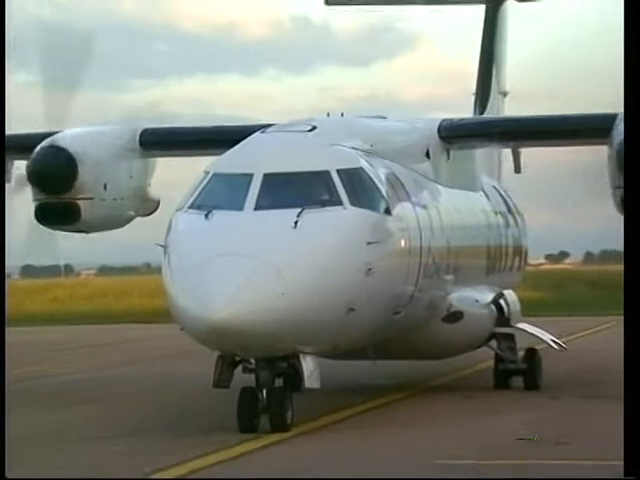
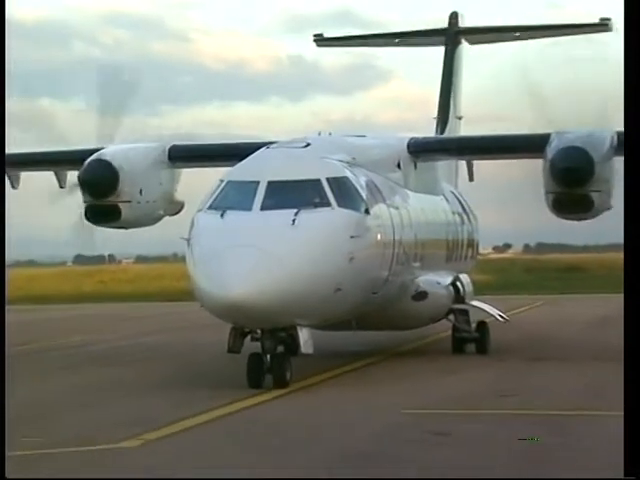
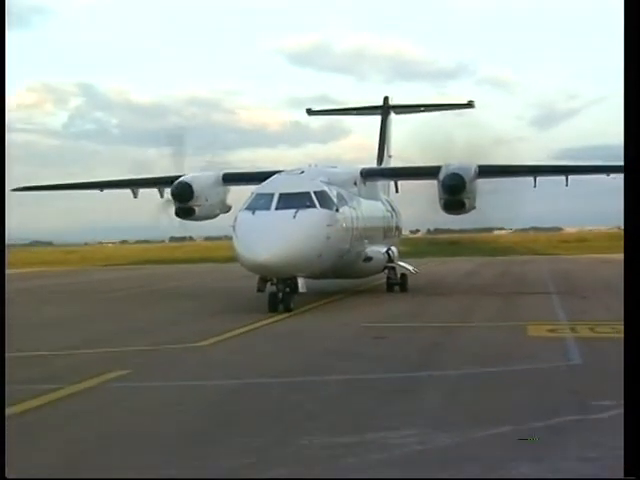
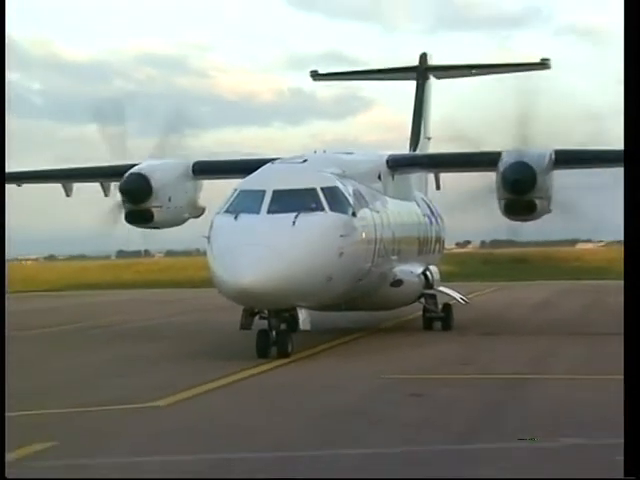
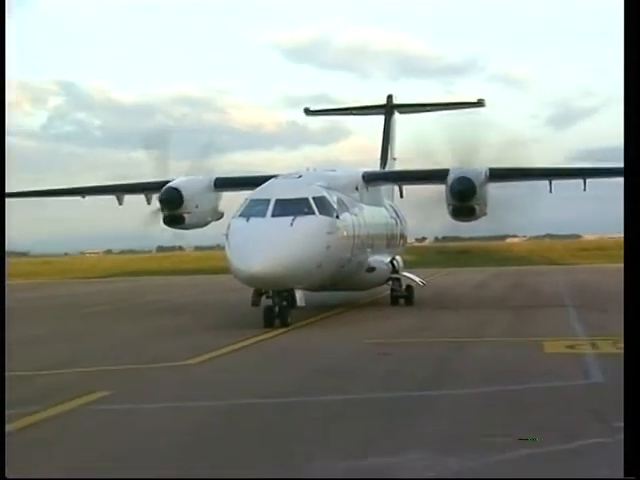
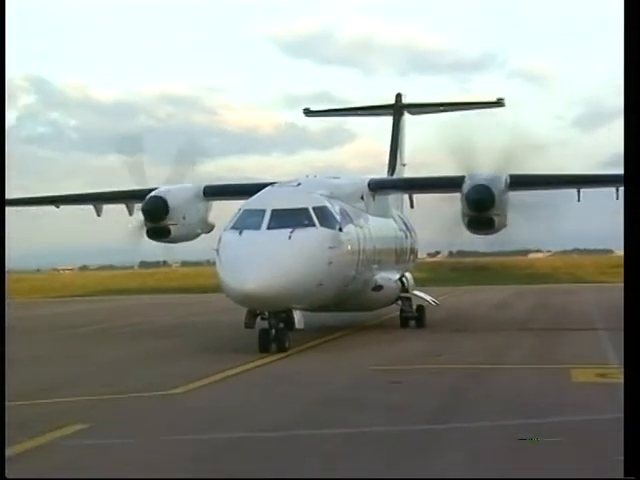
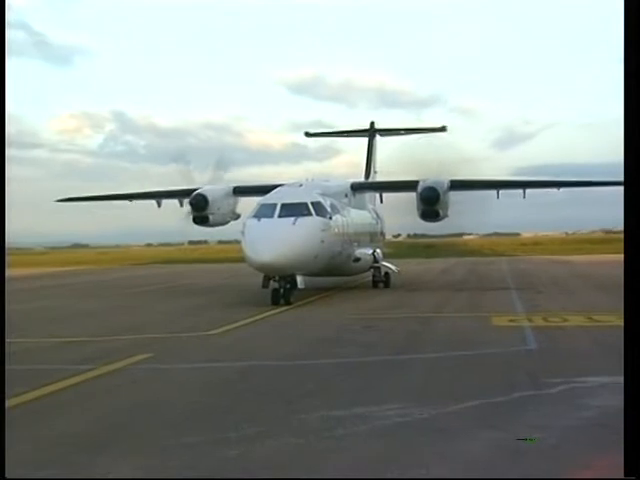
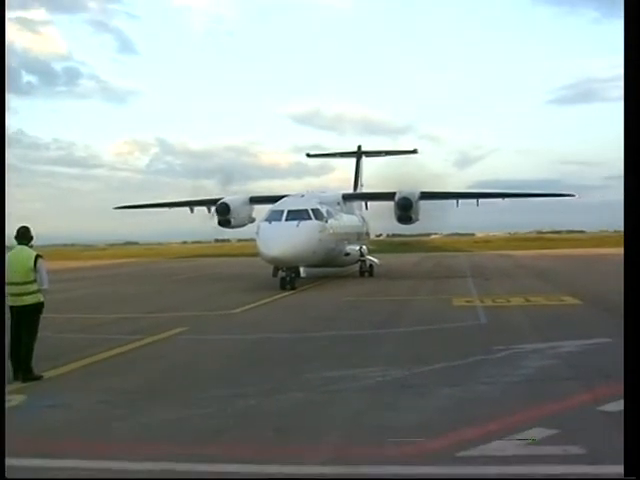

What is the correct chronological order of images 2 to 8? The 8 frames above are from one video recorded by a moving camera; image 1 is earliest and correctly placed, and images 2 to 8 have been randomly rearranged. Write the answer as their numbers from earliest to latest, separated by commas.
2, 4, 6, 5, 3, 7, 8
